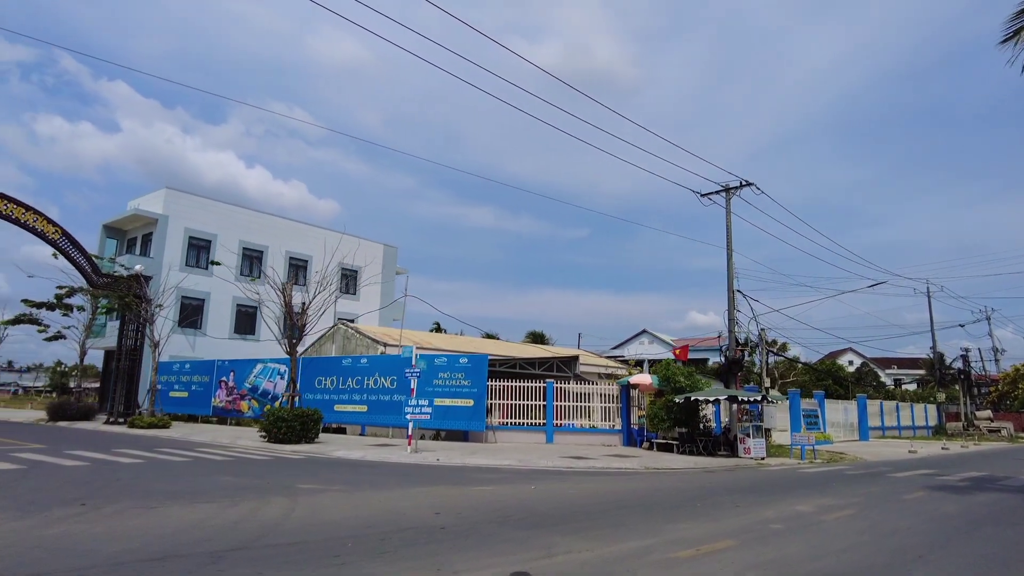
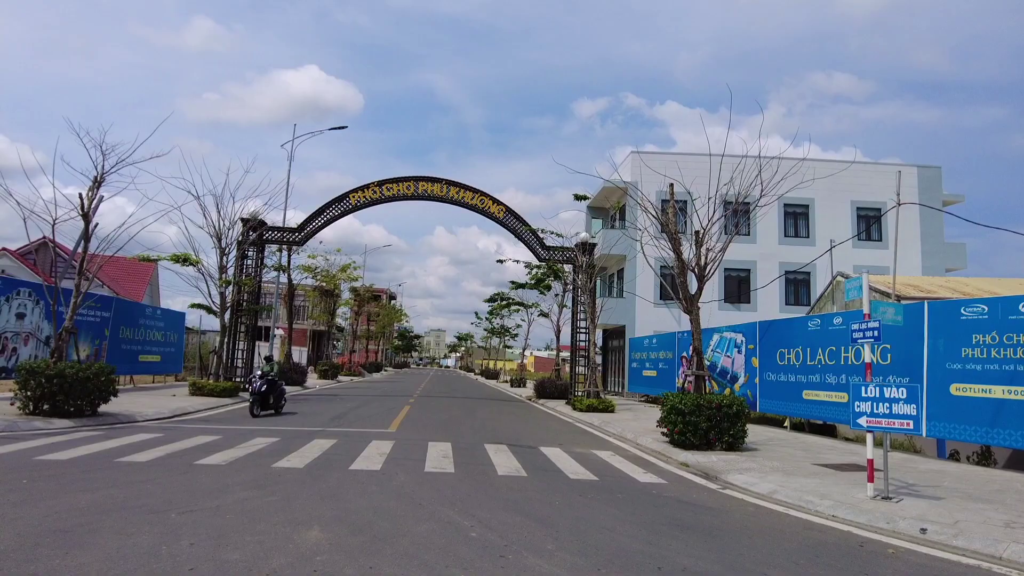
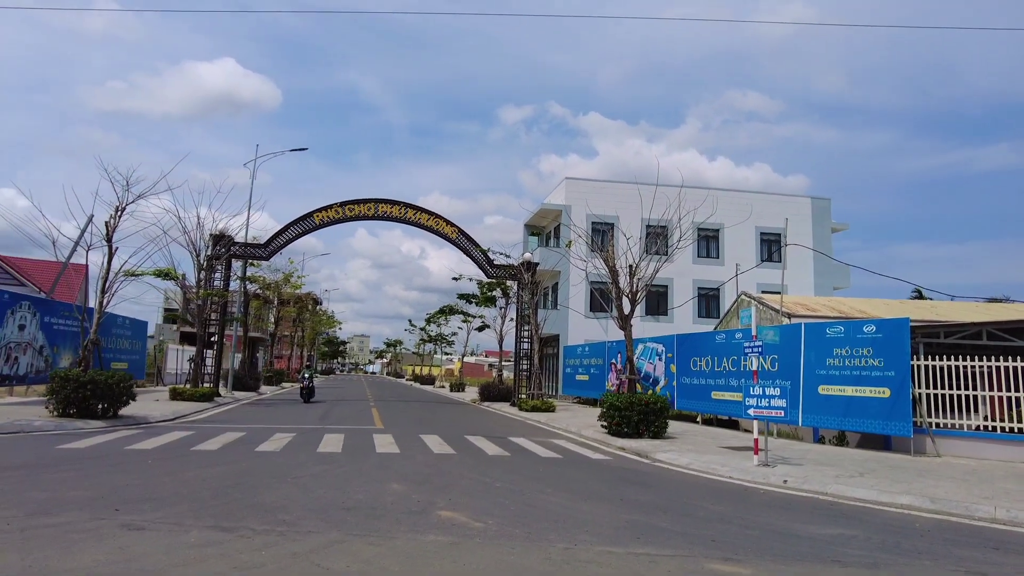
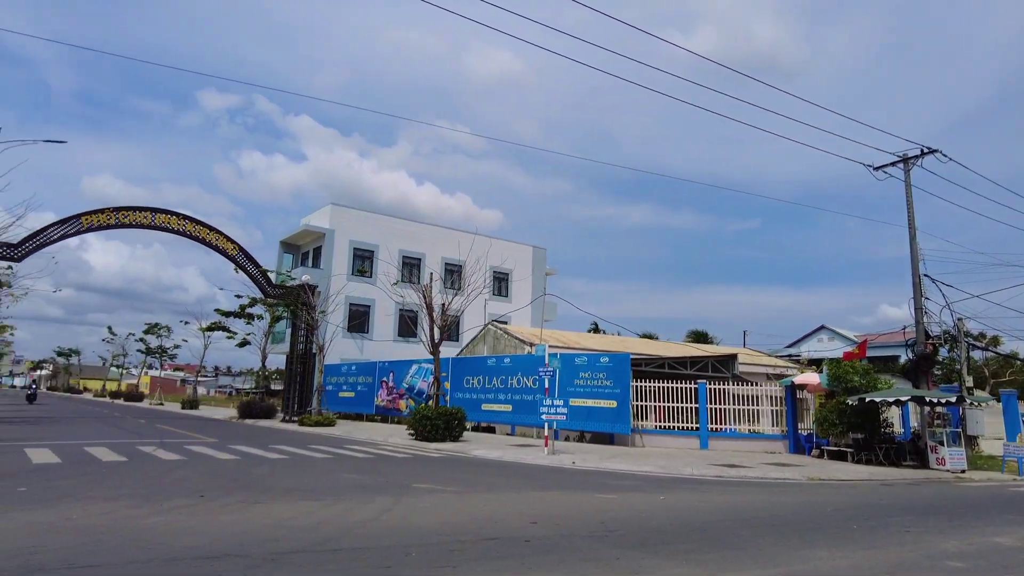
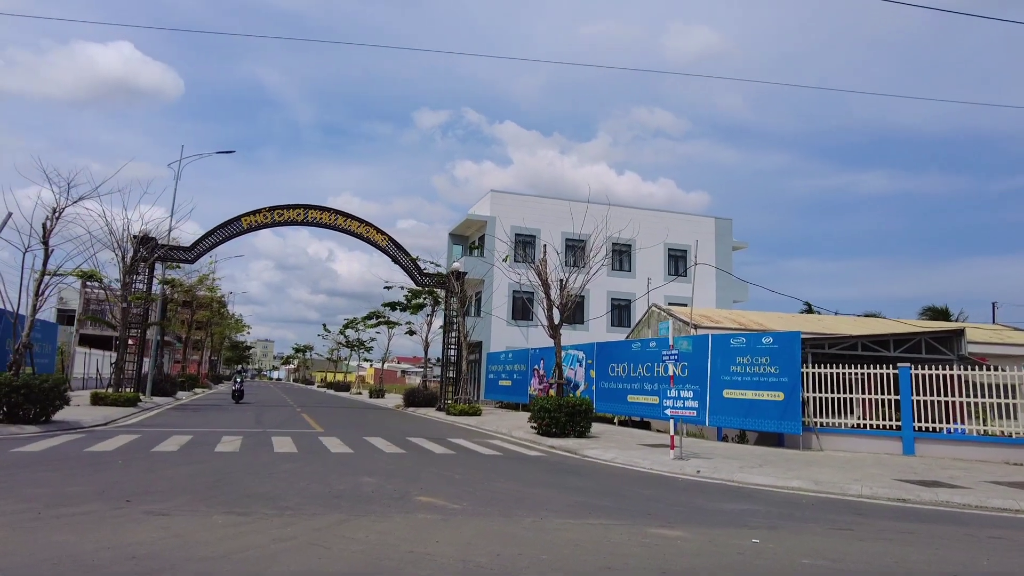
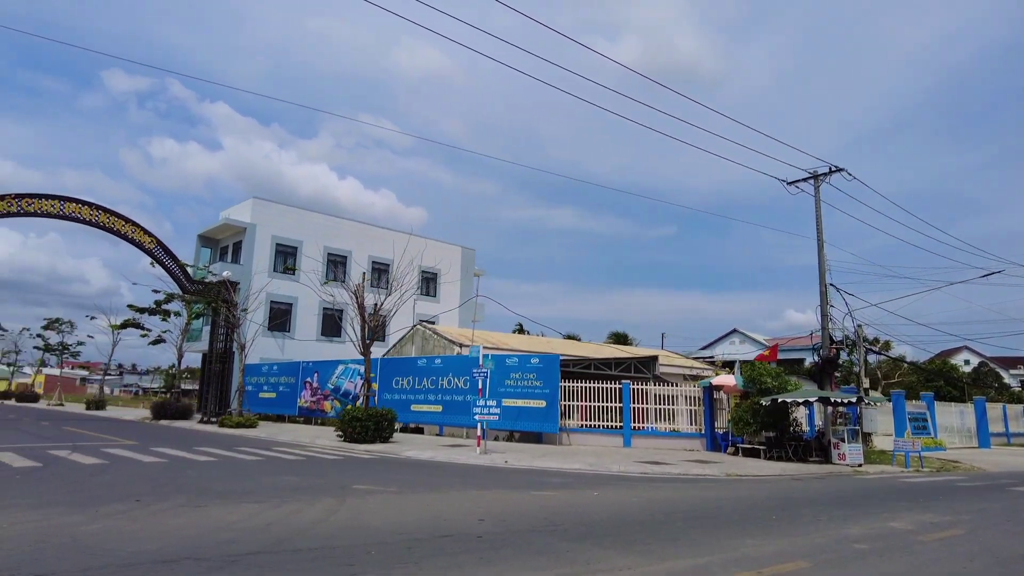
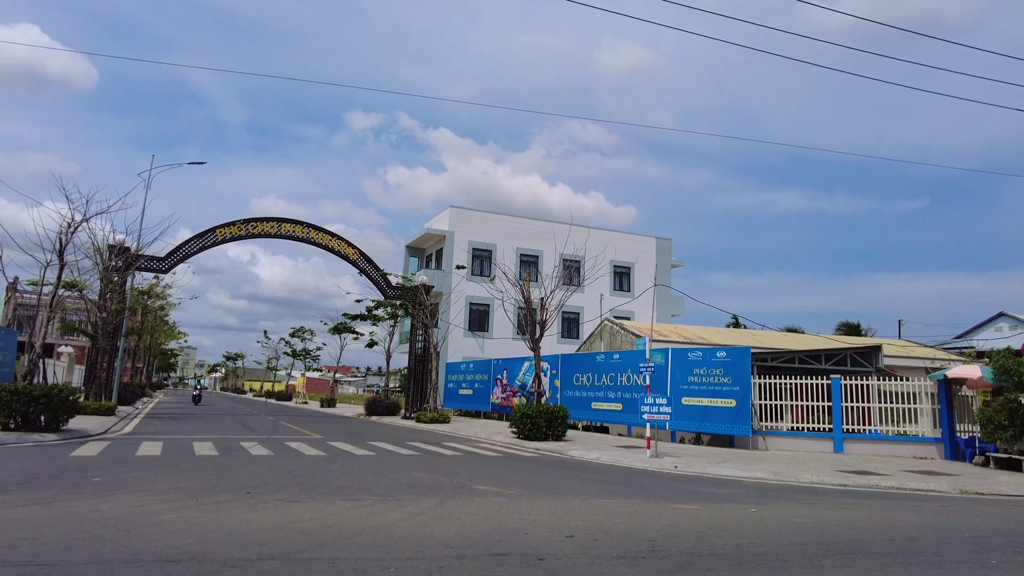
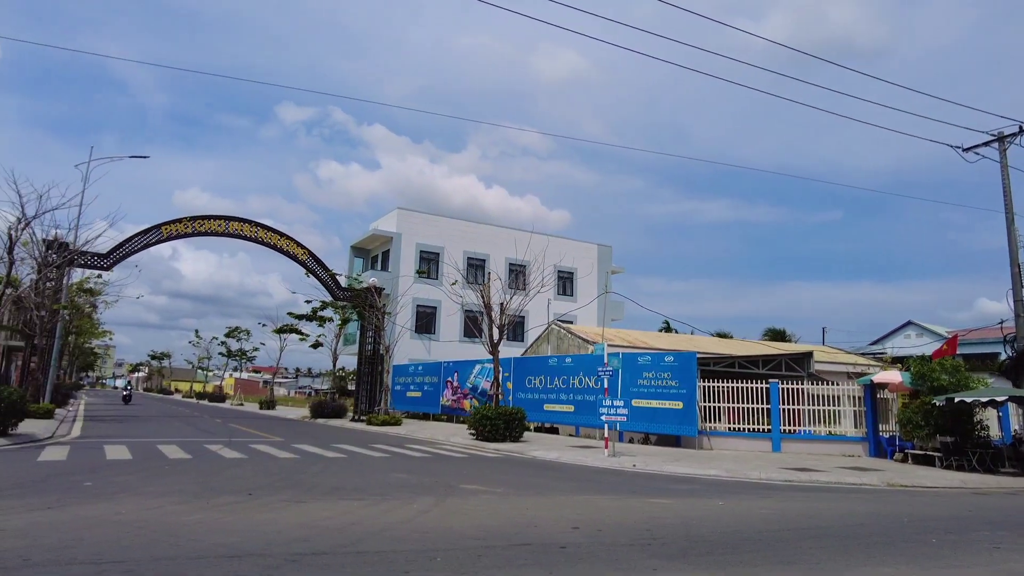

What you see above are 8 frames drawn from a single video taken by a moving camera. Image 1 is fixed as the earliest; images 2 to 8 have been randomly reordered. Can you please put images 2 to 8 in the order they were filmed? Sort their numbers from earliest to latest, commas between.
6, 4, 8, 7, 5, 3, 2
